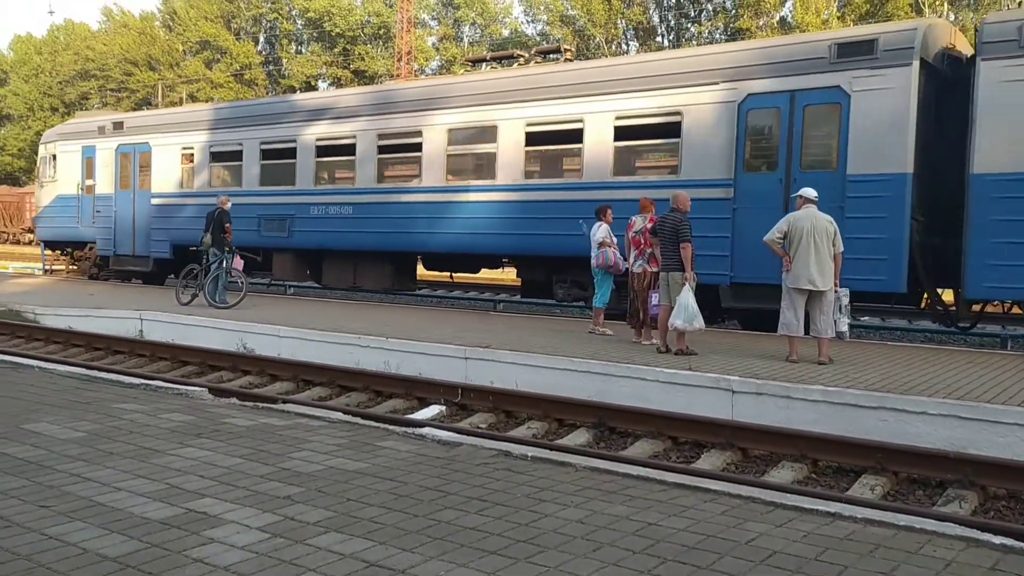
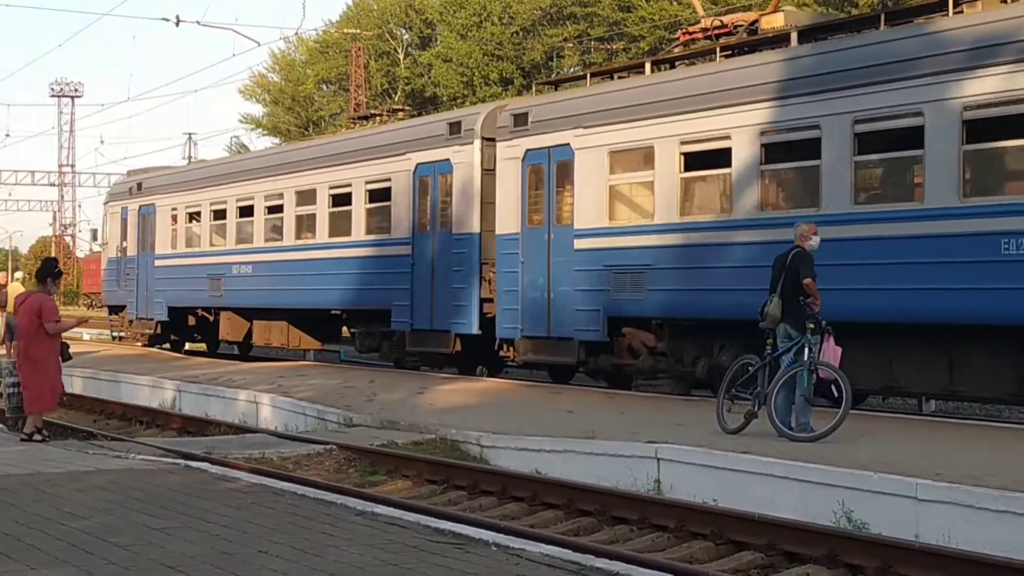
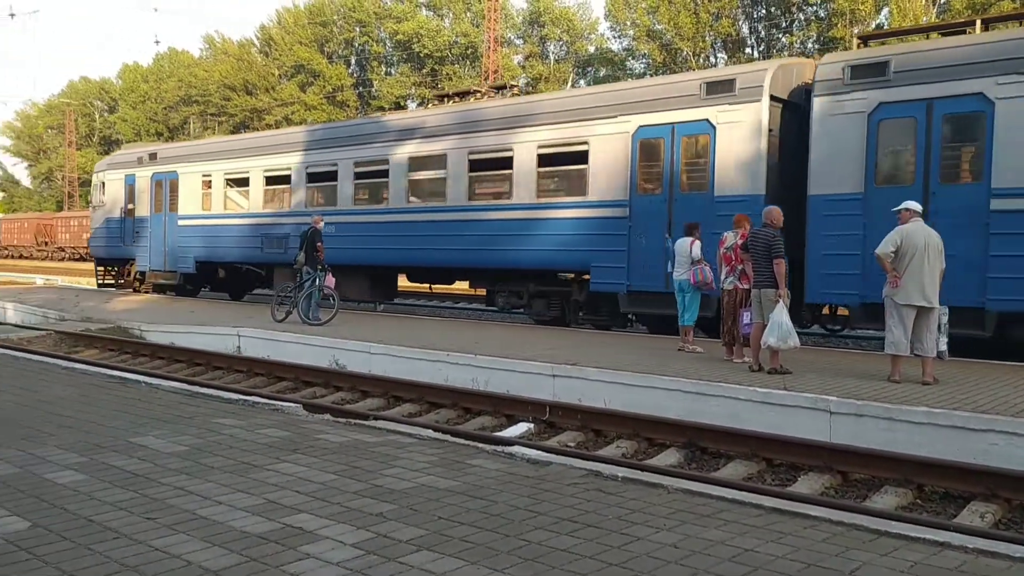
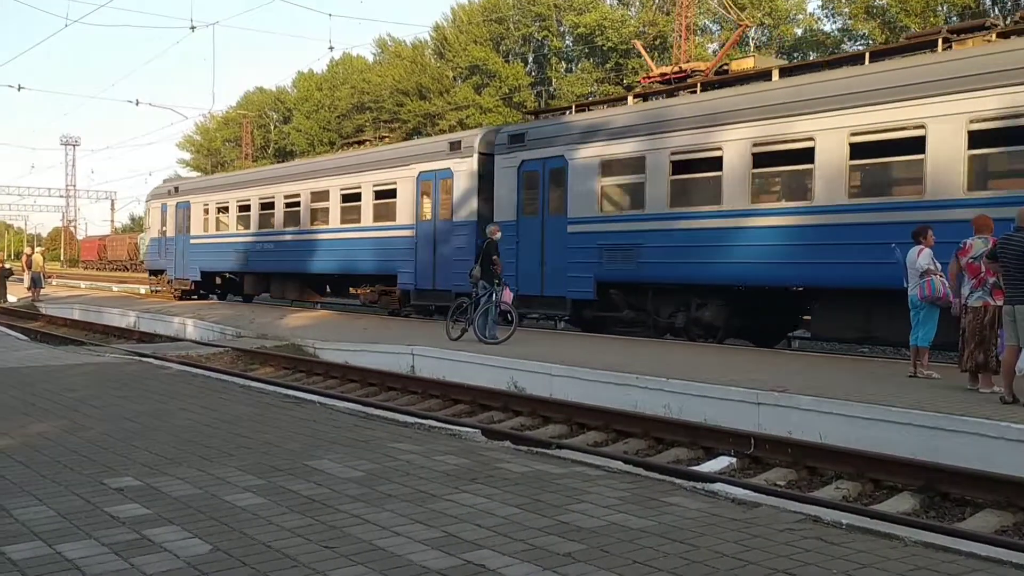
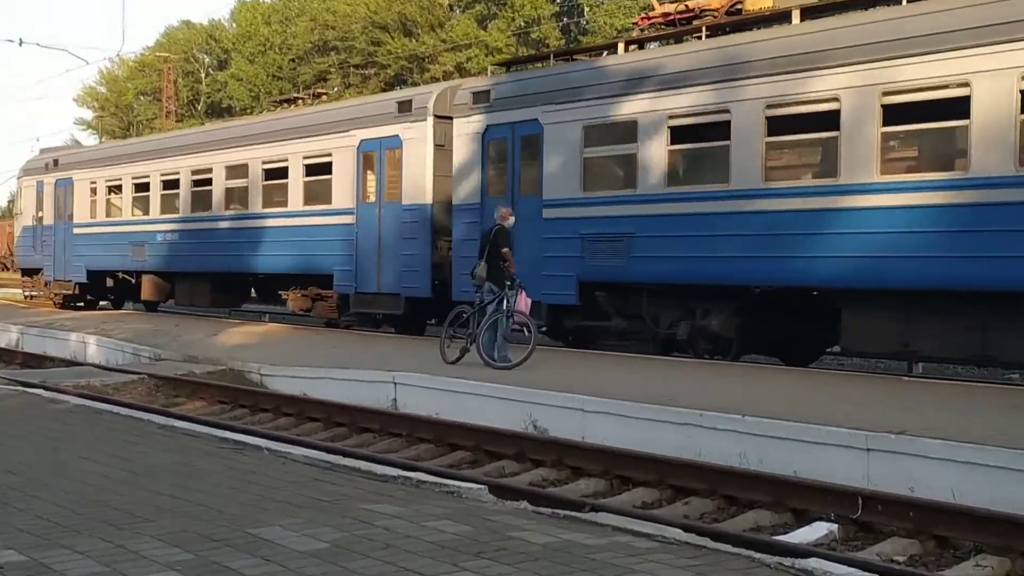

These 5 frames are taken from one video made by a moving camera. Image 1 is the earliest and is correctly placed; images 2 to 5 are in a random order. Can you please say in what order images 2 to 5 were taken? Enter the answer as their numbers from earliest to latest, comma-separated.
3, 4, 5, 2
